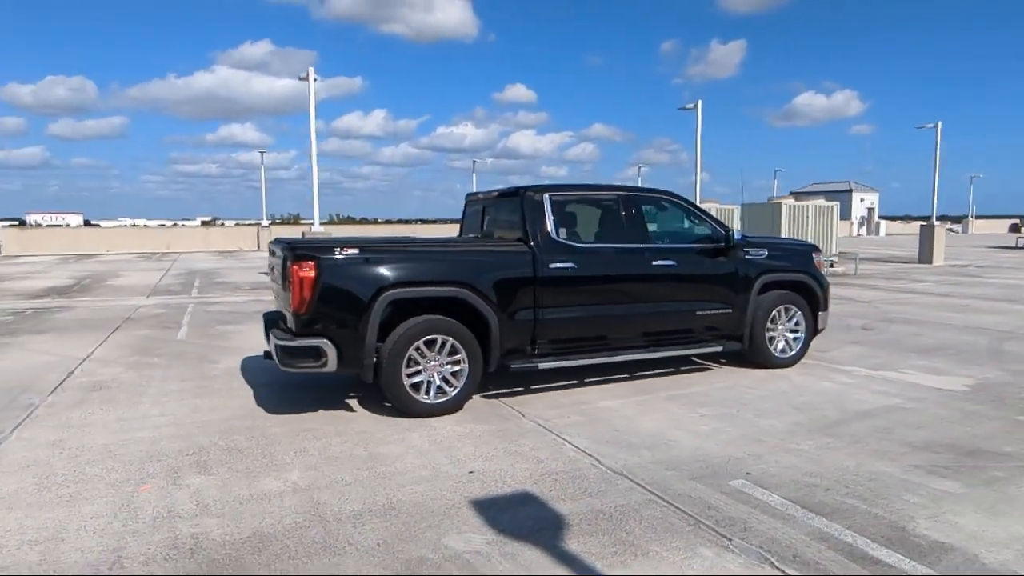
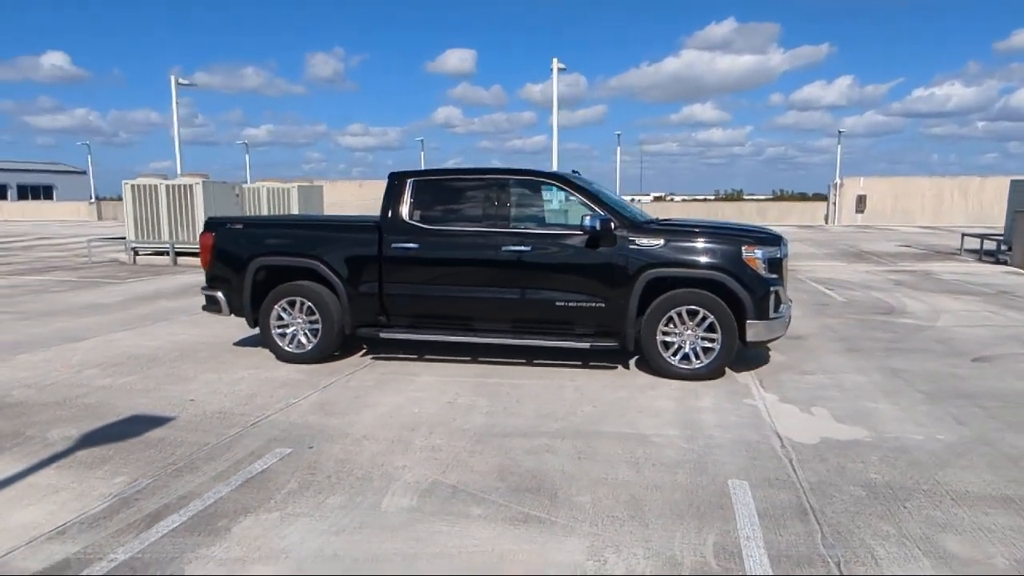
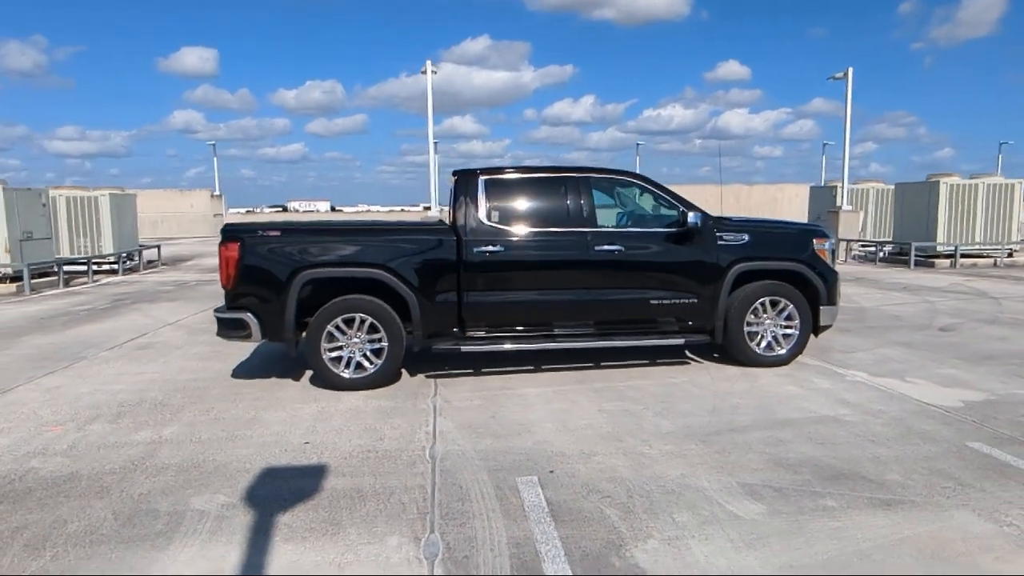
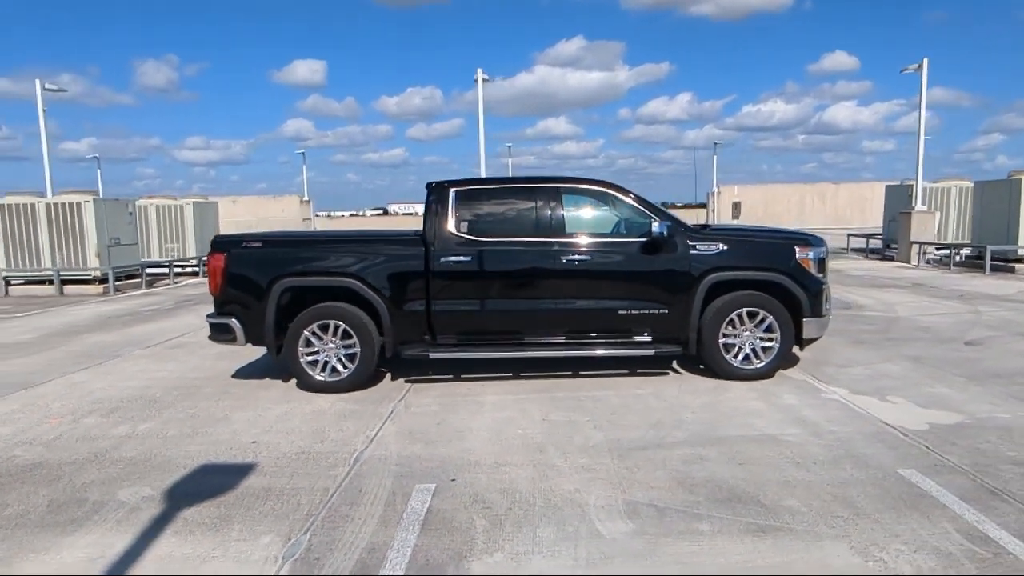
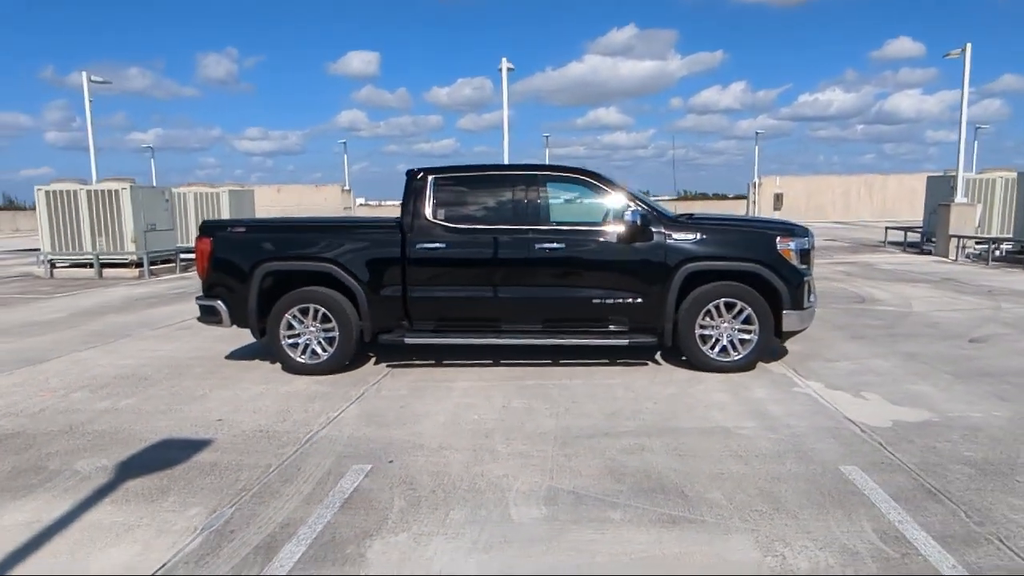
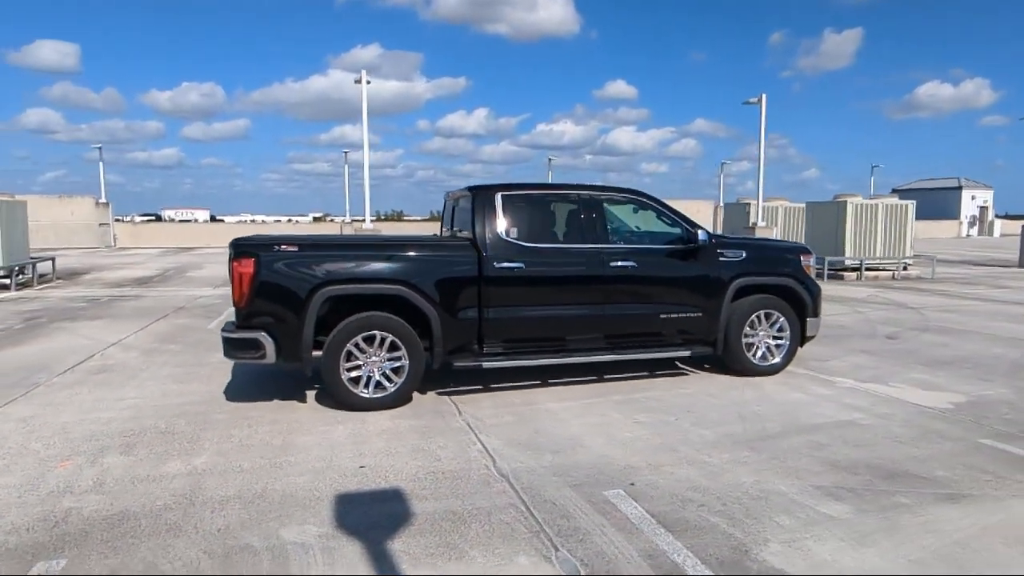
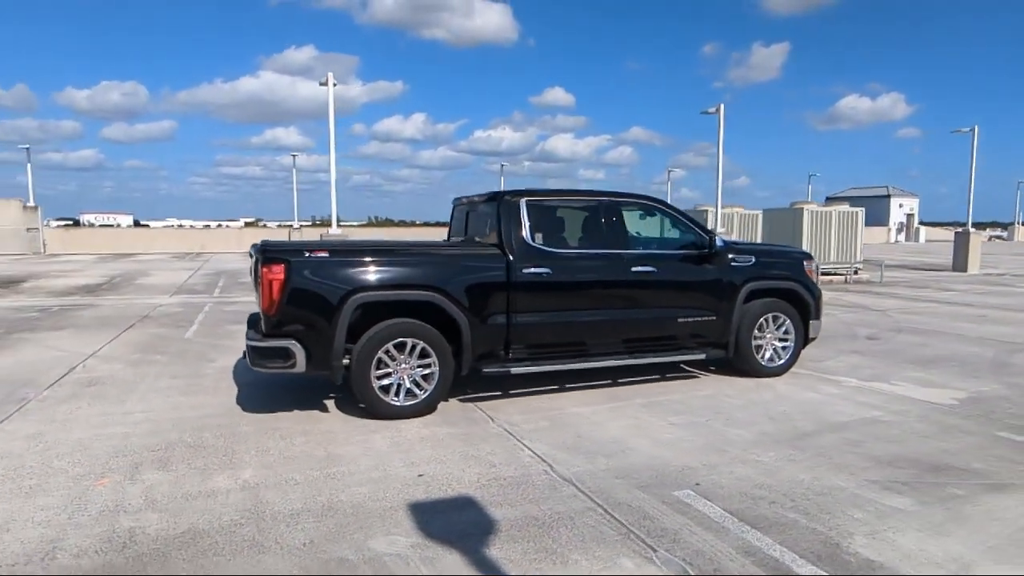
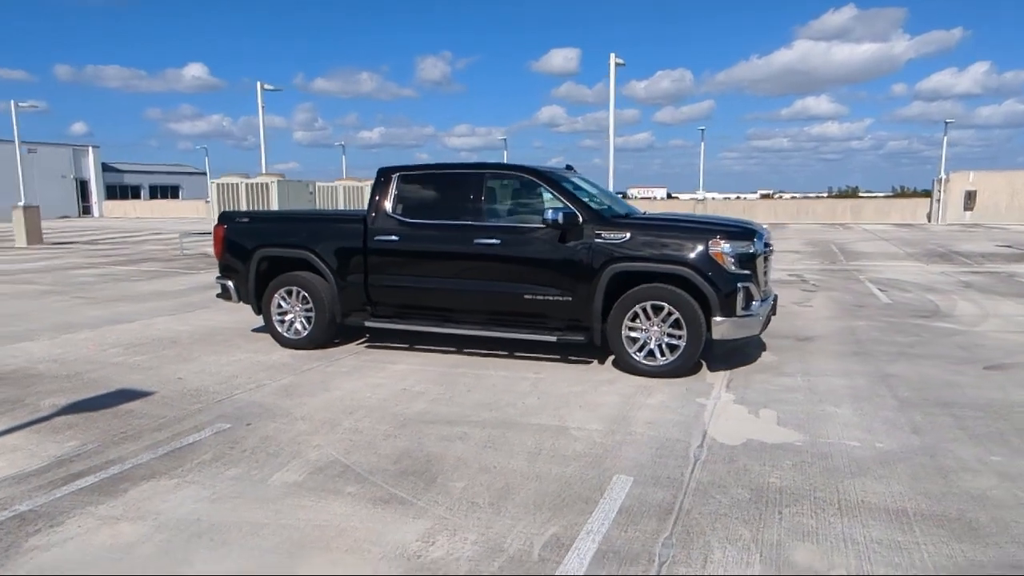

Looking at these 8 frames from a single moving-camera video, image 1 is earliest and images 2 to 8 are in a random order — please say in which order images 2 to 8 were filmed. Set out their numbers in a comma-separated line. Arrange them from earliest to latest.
7, 6, 3, 4, 5, 2, 8
